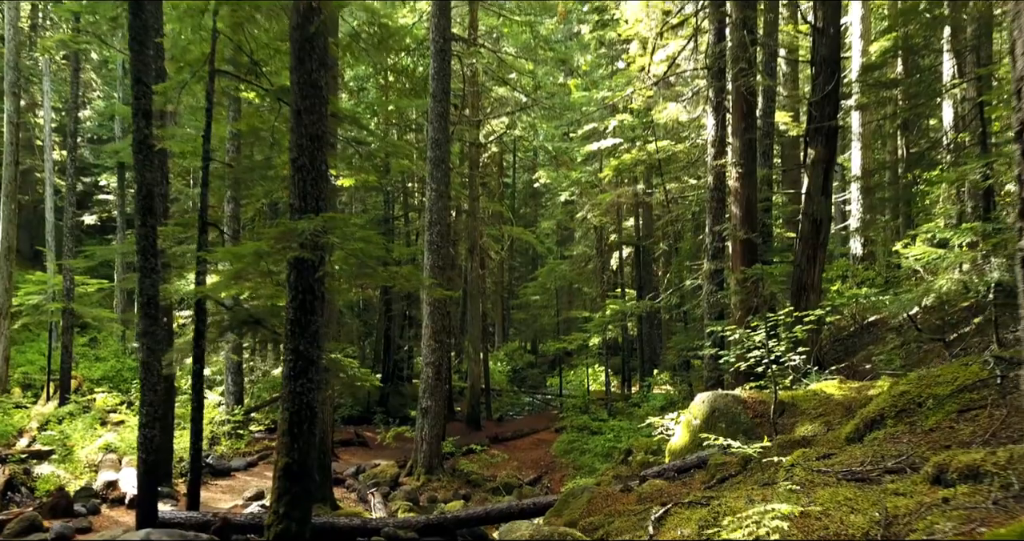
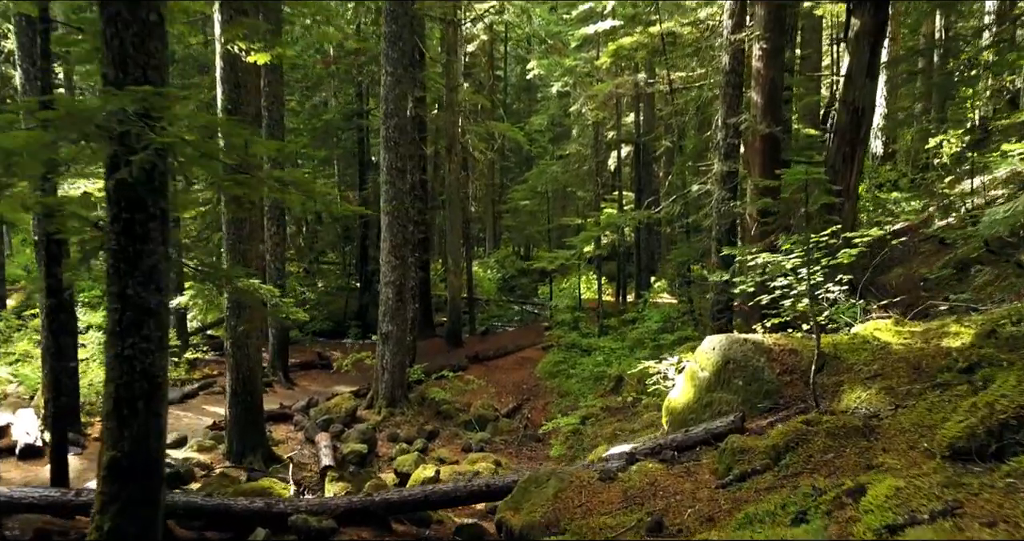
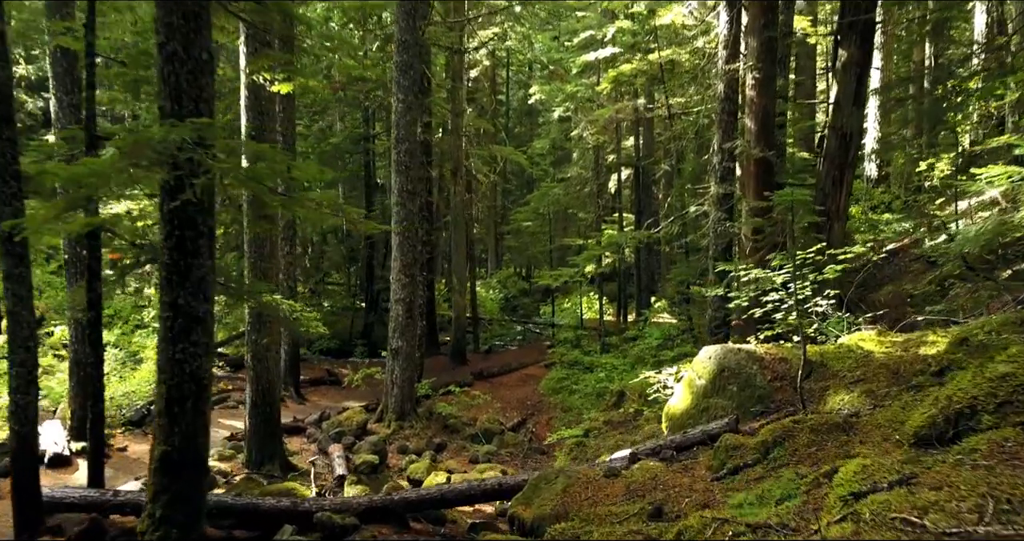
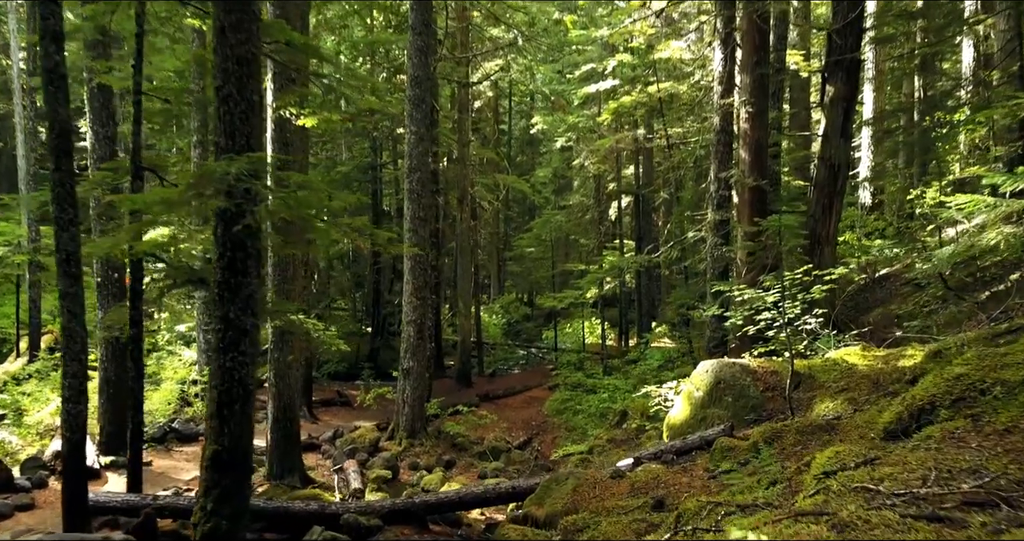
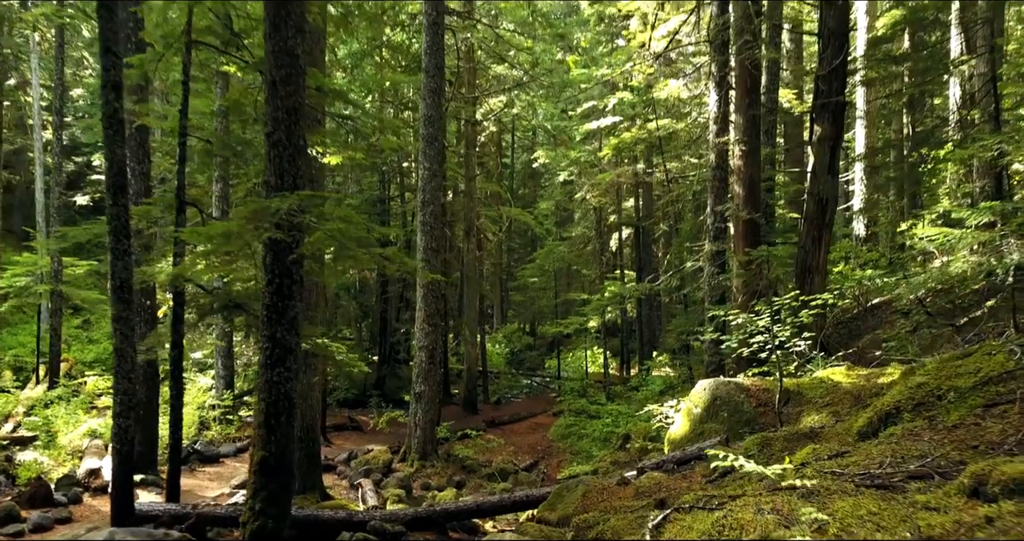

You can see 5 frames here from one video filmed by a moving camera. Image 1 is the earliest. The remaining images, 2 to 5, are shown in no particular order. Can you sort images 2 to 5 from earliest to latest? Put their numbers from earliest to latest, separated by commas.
5, 4, 3, 2
